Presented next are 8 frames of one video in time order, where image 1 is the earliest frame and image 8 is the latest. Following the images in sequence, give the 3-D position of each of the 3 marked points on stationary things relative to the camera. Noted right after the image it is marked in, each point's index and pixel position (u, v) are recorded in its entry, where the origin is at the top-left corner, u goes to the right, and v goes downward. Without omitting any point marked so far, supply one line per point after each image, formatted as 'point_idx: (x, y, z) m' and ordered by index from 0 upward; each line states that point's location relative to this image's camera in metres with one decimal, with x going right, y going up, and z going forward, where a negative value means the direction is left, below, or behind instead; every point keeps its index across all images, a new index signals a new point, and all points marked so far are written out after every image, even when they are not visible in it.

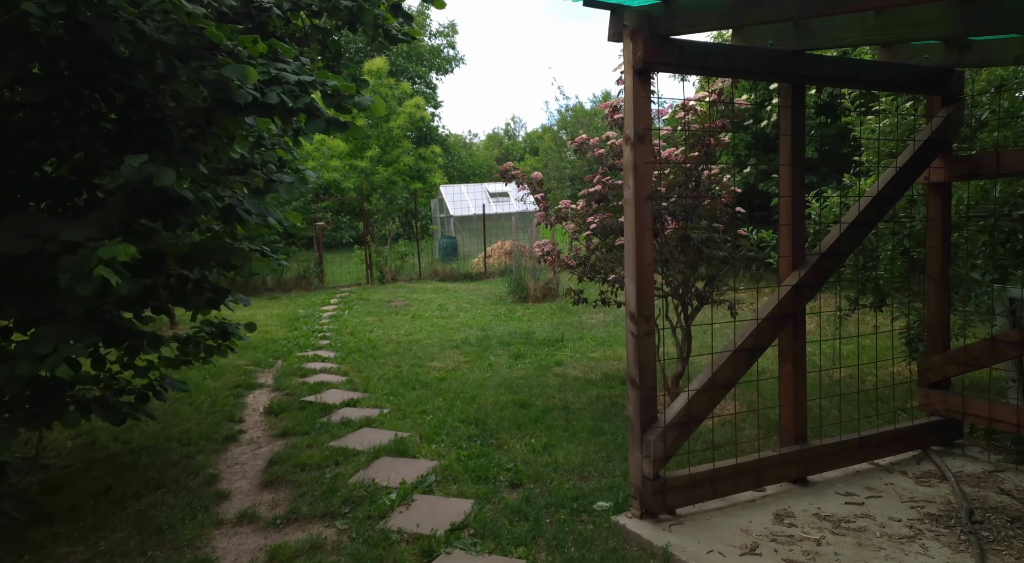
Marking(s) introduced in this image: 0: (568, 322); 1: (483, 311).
0: (+0.6, -0.5, +8.4) m
1: (-0.4, -0.4, +9.5) m
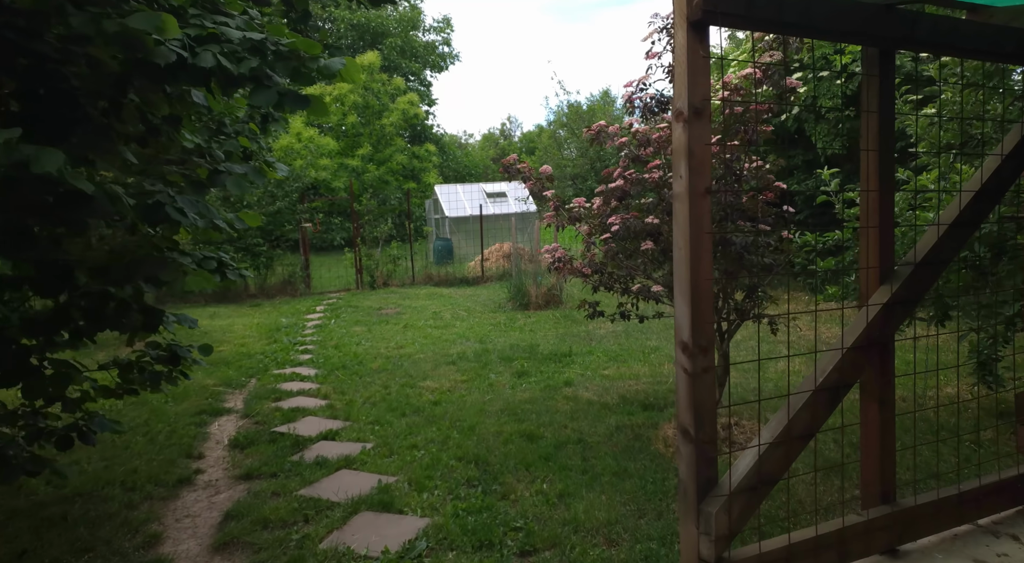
0: (+0.6, -0.6, +7.7) m
1: (-0.4, -0.5, +8.7) m
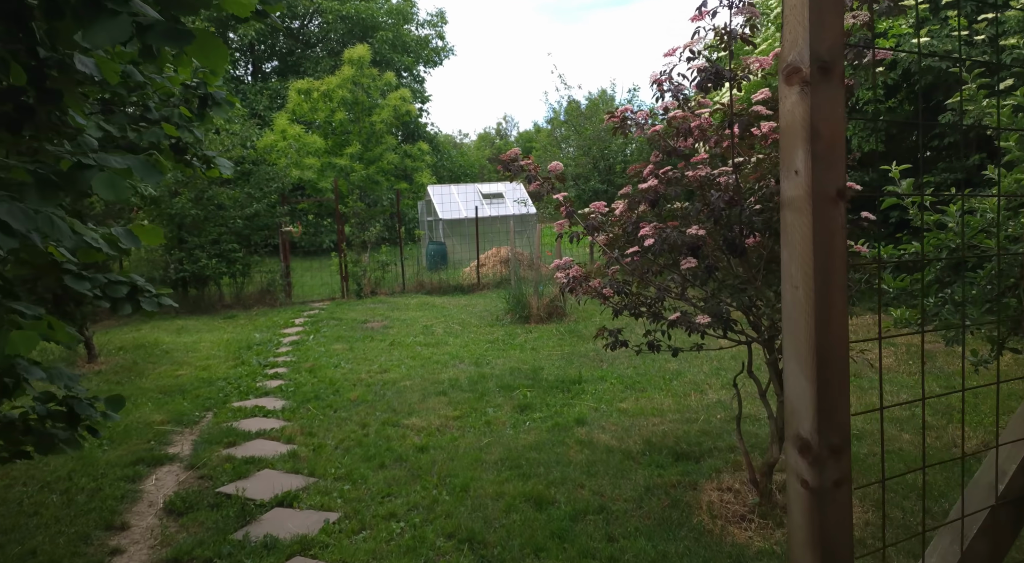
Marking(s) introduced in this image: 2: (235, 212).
0: (+0.6, -0.7, +6.8) m
1: (-0.4, -0.6, +7.8) m
2: (-4.1, +1.0, +10.8) m
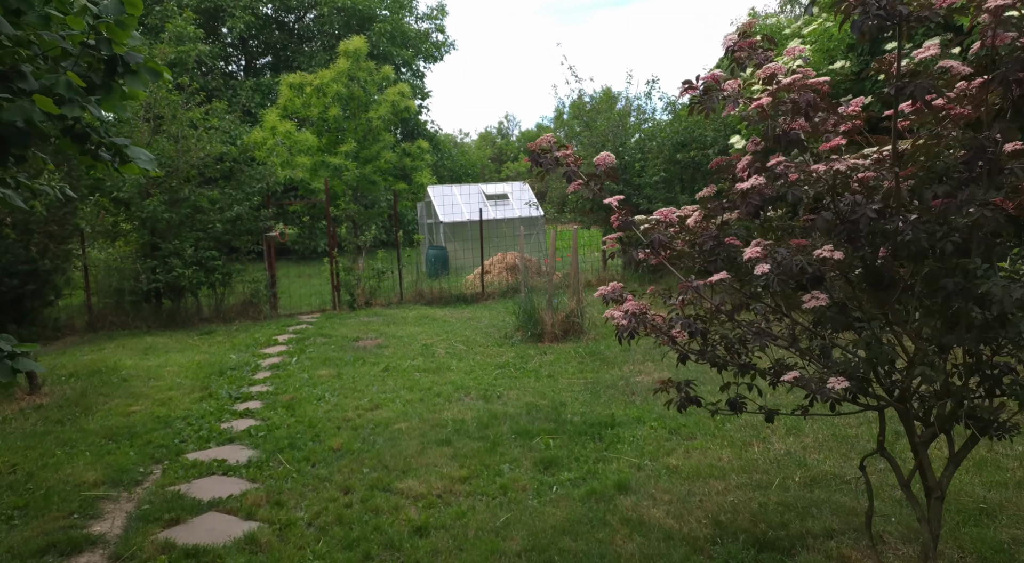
0: (+0.8, -0.8, +5.7) m
1: (-0.3, -0.7, +6.8) m
2: (-4.0, +0.9, +9.7) m
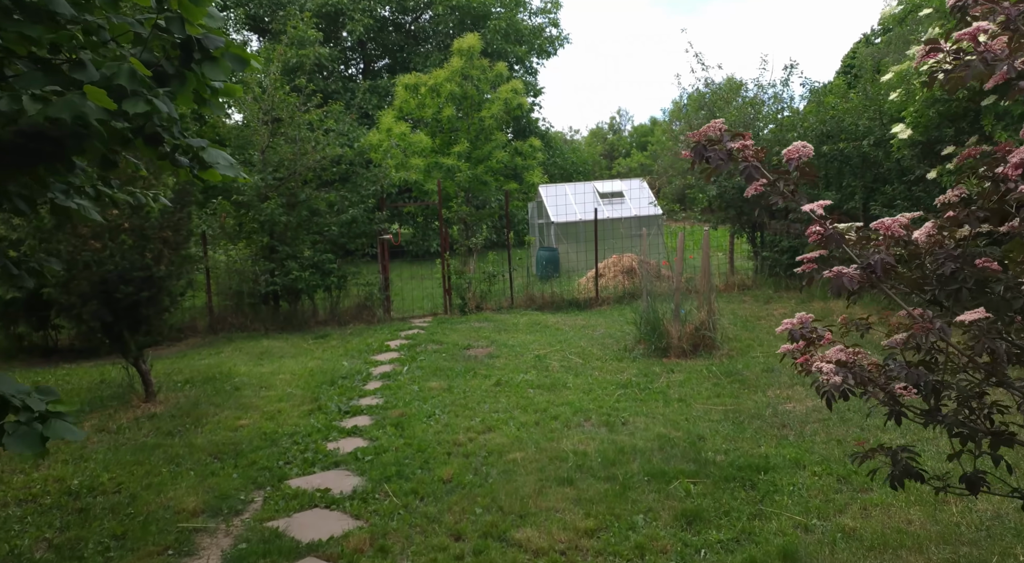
0: (+1.7, -0.9, +5.0) m
1: (+0.8, -0.8, +6.2) m
2: (-2.4, +0.8, +9.6) m
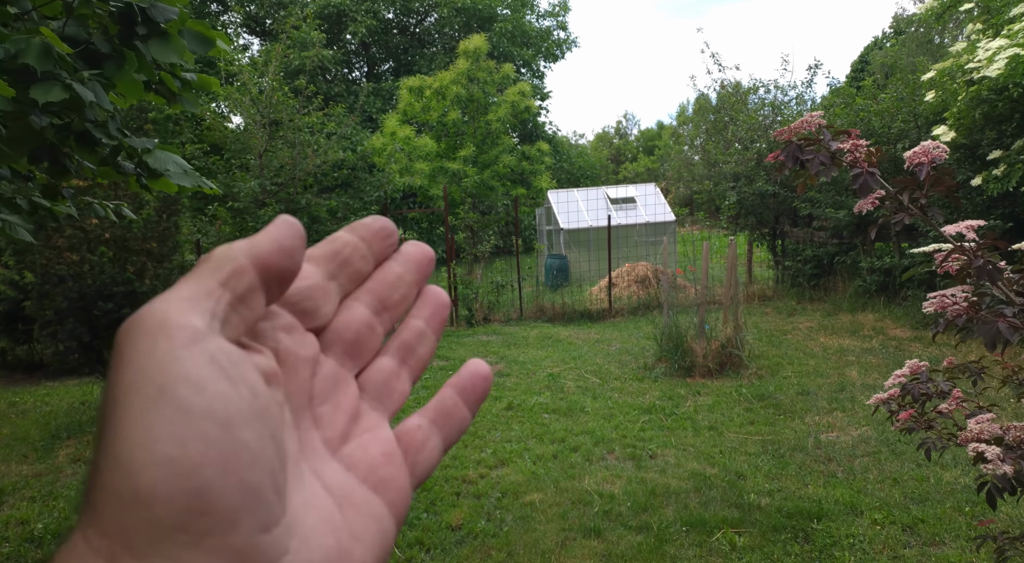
0: (+1.7, -1.0, +4.5) m
1: (+0.9, -0.9, +5.7) m
2: (-2.3, +0.7, +9.2) m
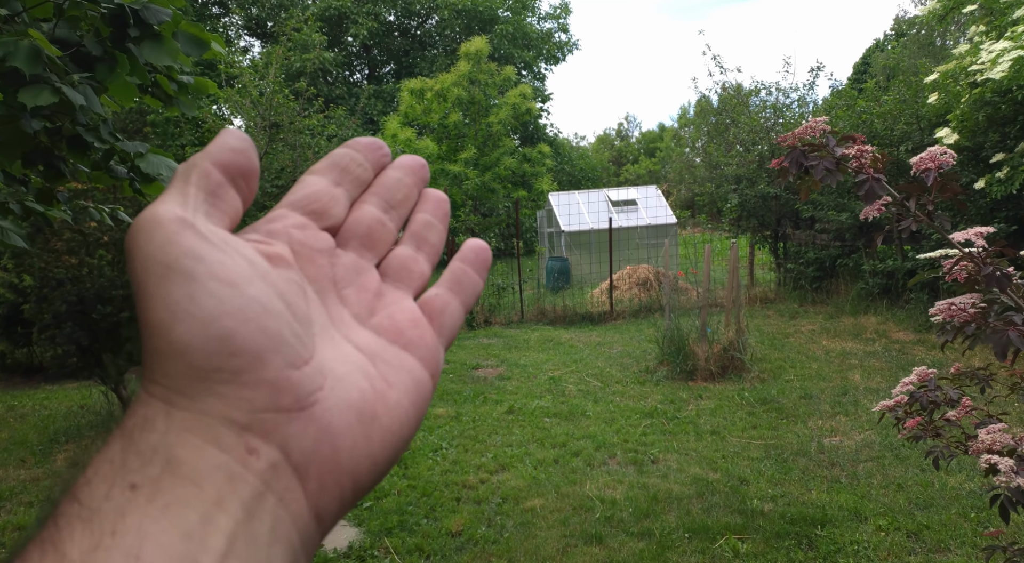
0: (+1.7, -1.0, +4.5) m
1: (+0.9, -1.0, +5.7) m
2: (-2.3, +0.7, +9.2) m
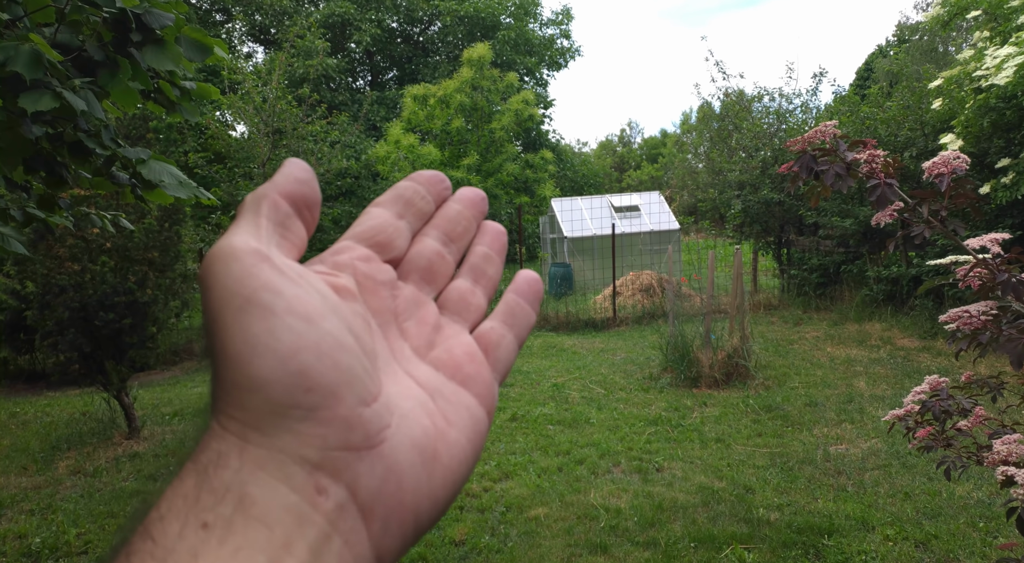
0: (+1.8, -1.1, +4.4) m
1: (+0.9, -1.0, +5.7) m
2: (-2.2, +0.6, +9.1) m
